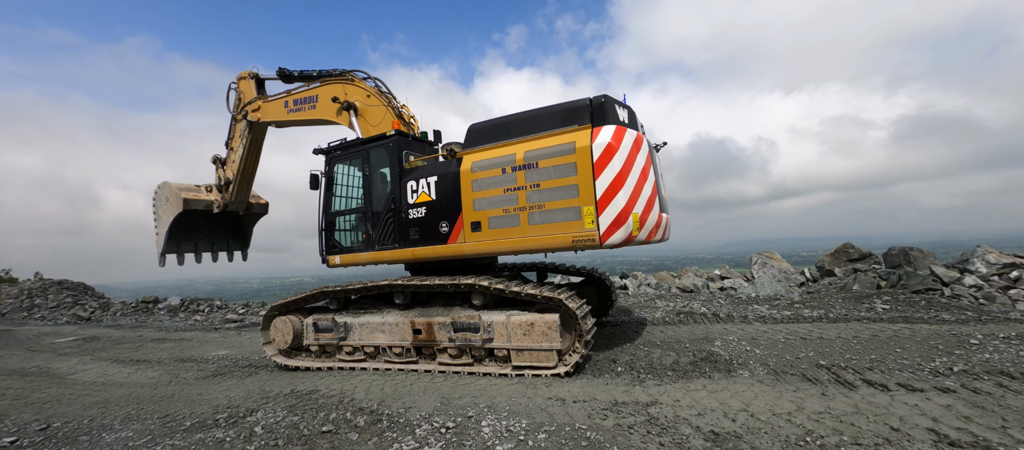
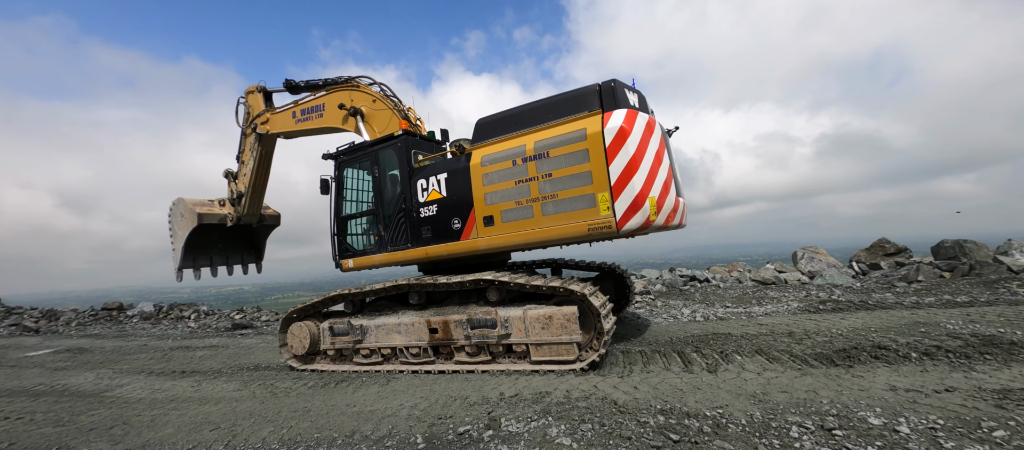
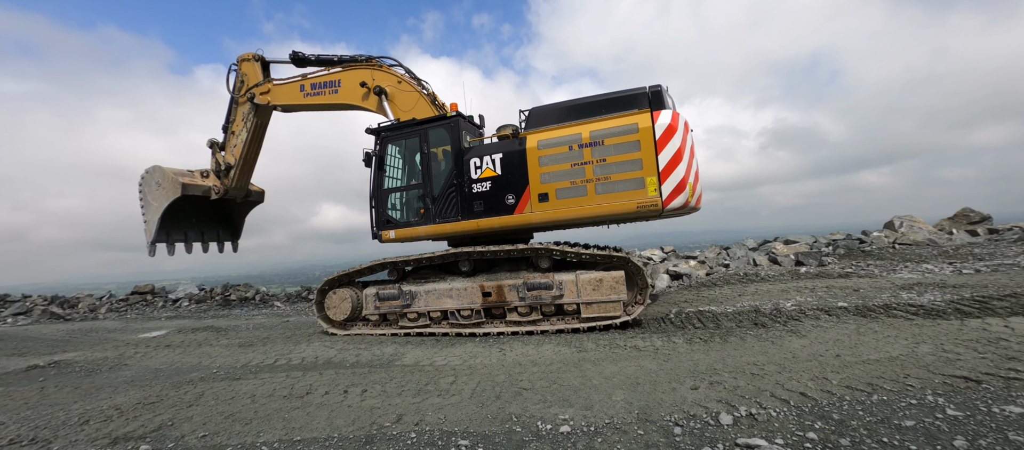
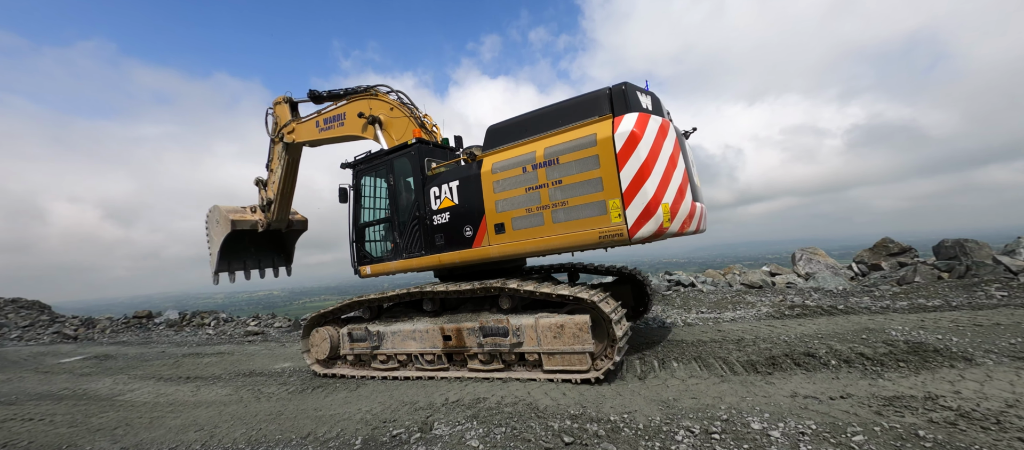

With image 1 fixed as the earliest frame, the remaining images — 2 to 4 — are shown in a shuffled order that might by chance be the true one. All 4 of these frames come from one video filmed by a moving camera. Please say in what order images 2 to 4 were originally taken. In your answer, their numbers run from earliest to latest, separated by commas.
4, 2, 3
